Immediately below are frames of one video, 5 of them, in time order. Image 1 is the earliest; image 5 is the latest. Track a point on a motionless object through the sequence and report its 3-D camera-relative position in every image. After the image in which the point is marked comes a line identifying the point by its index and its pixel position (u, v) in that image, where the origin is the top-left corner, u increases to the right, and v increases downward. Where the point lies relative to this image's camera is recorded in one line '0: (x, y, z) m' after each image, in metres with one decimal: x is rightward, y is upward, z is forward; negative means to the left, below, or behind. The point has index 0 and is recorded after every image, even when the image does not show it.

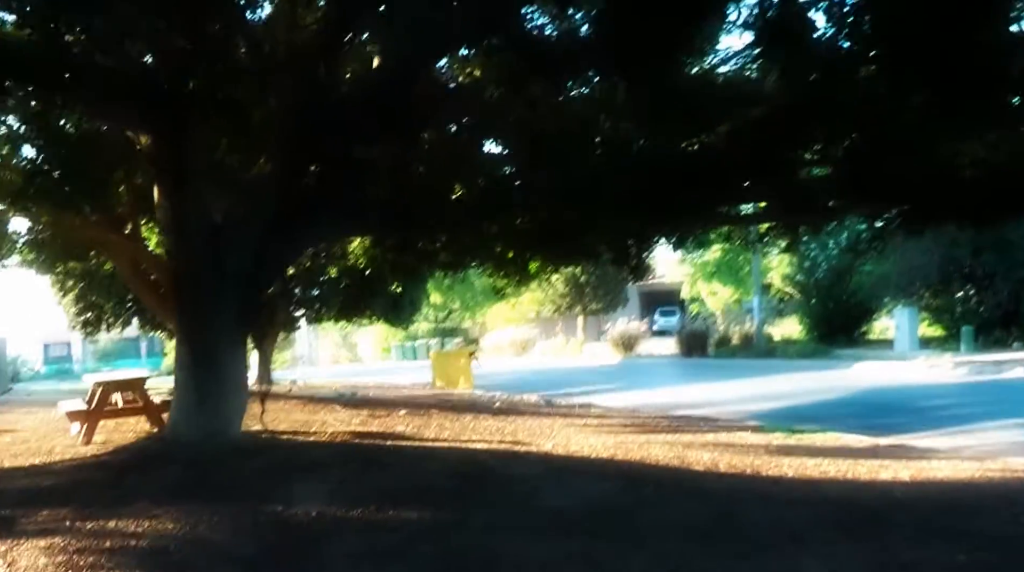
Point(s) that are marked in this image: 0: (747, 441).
0: (+3.0, -2.0, +16.1) m
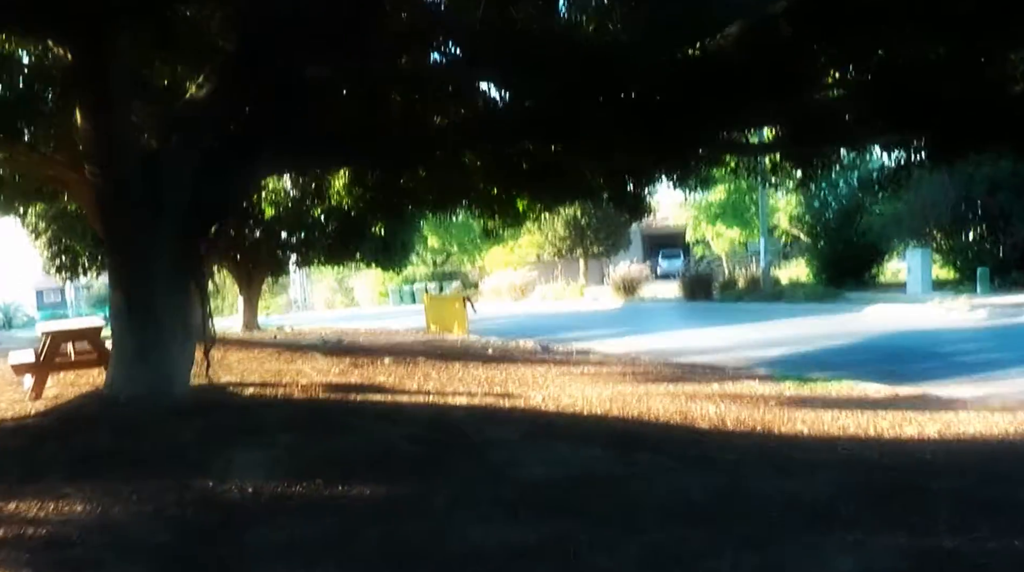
0: (+2.8, -1.2, +14.9) m
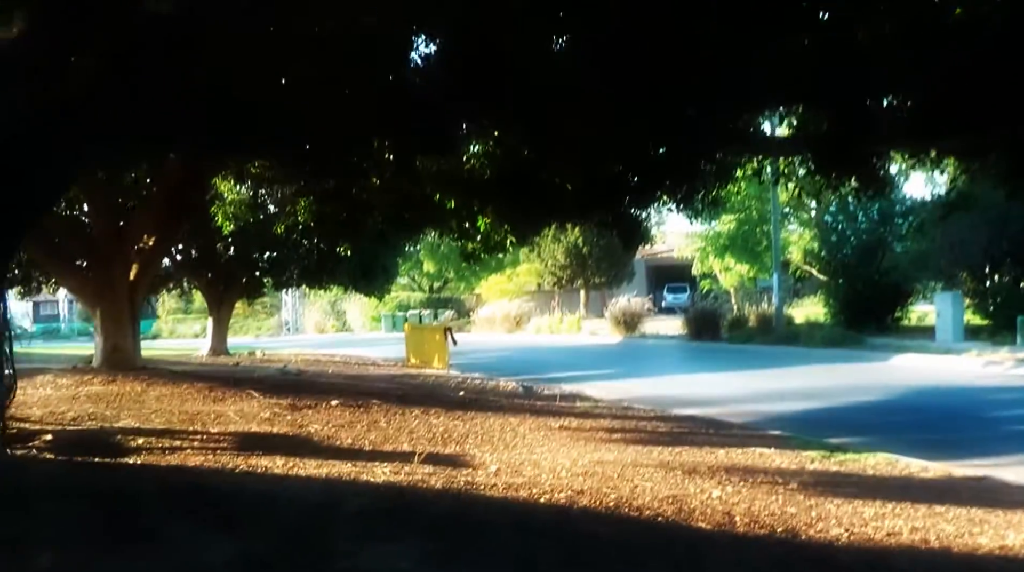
0: (+2.4, -1.7, +11.9) m
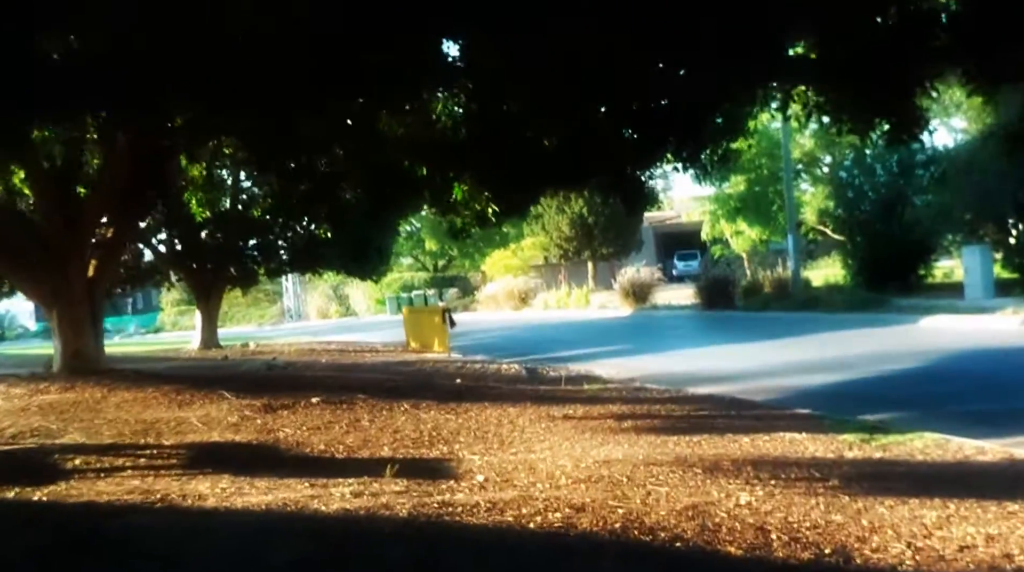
0: (+2.4, -1.4, +10.4) m
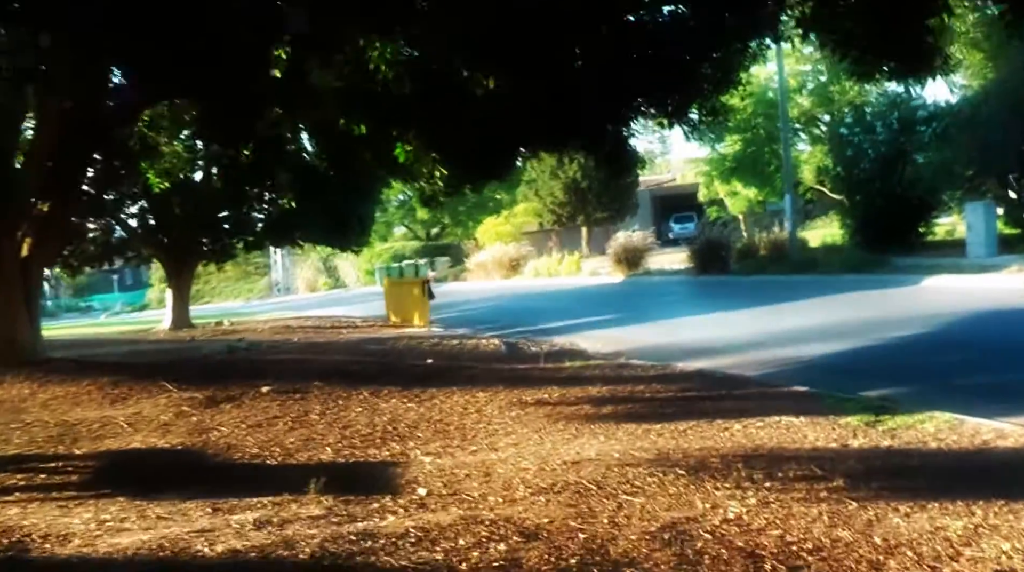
0: (+2.0, -1.1, +9.0) m
